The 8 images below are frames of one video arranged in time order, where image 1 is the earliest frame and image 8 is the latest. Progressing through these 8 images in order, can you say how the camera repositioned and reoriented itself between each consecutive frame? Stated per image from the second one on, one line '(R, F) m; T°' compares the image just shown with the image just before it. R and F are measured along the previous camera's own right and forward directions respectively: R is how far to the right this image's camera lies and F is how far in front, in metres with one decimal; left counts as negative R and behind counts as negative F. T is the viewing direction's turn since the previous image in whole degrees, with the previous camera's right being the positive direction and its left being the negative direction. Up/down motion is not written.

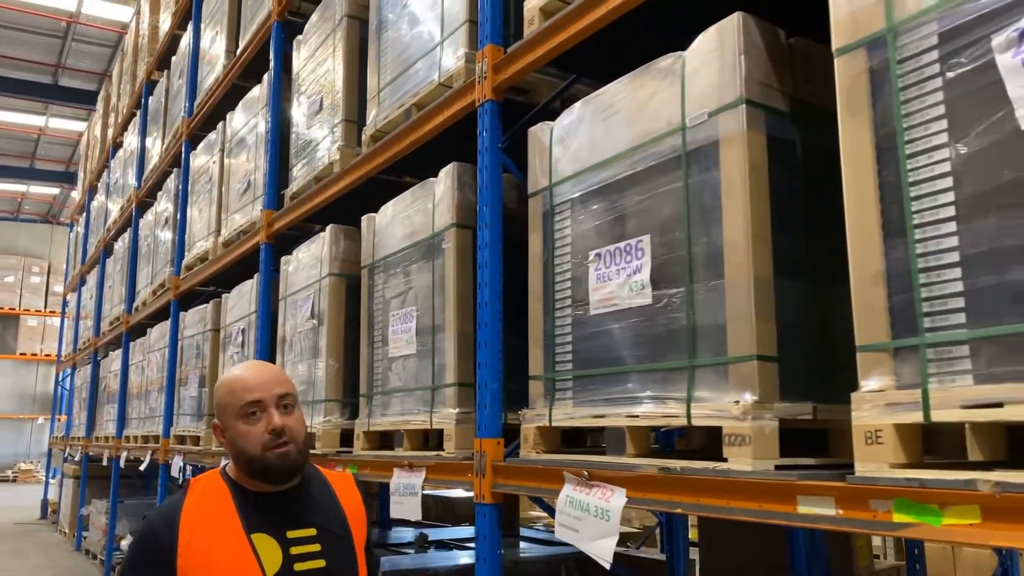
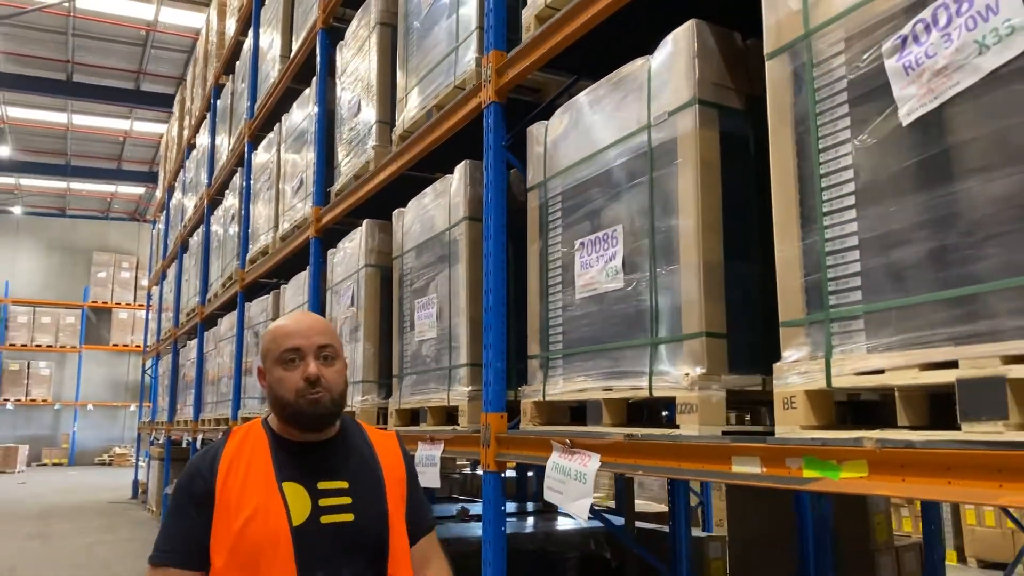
(+0.2, -0.2) m; -5°
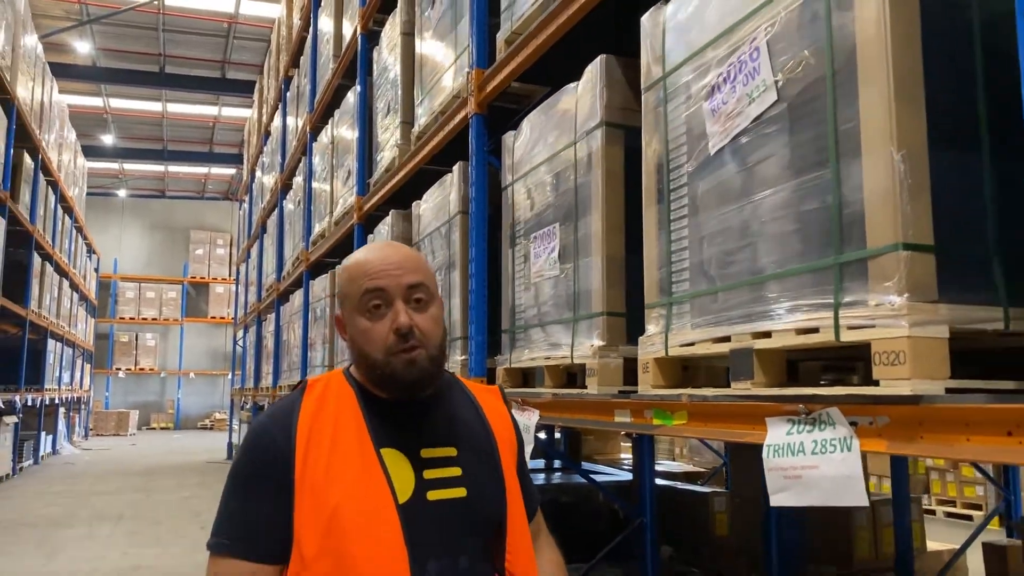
(+0.4, -0.5) m; -6°
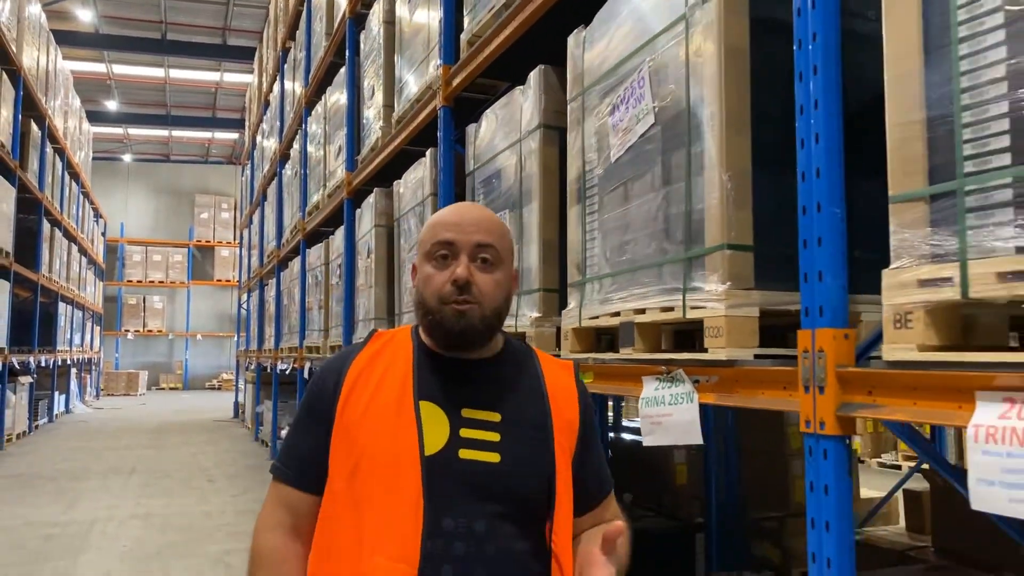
(+0.2, -0.4) m; 0°
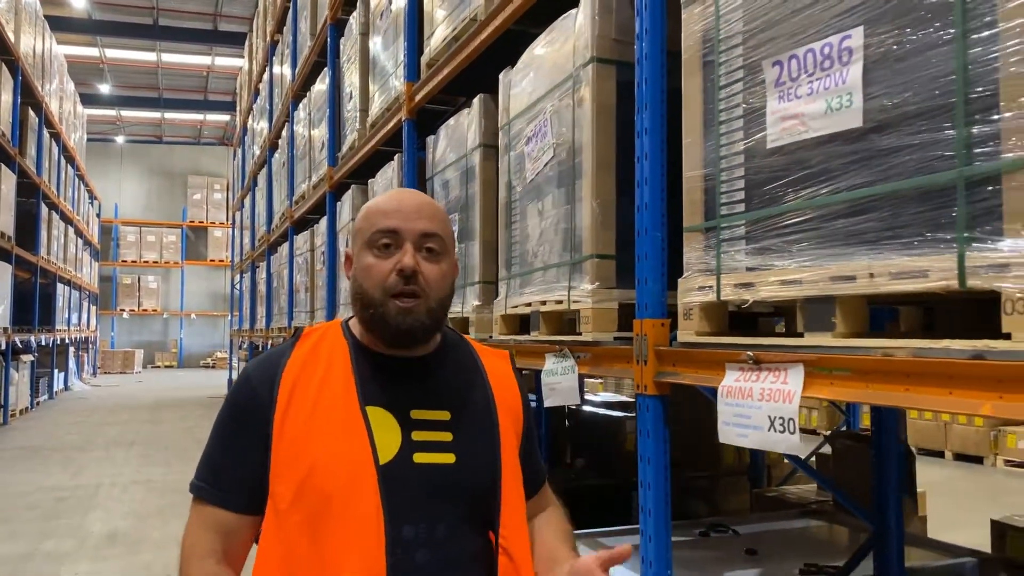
(+0.2, -0.6) m; 0°
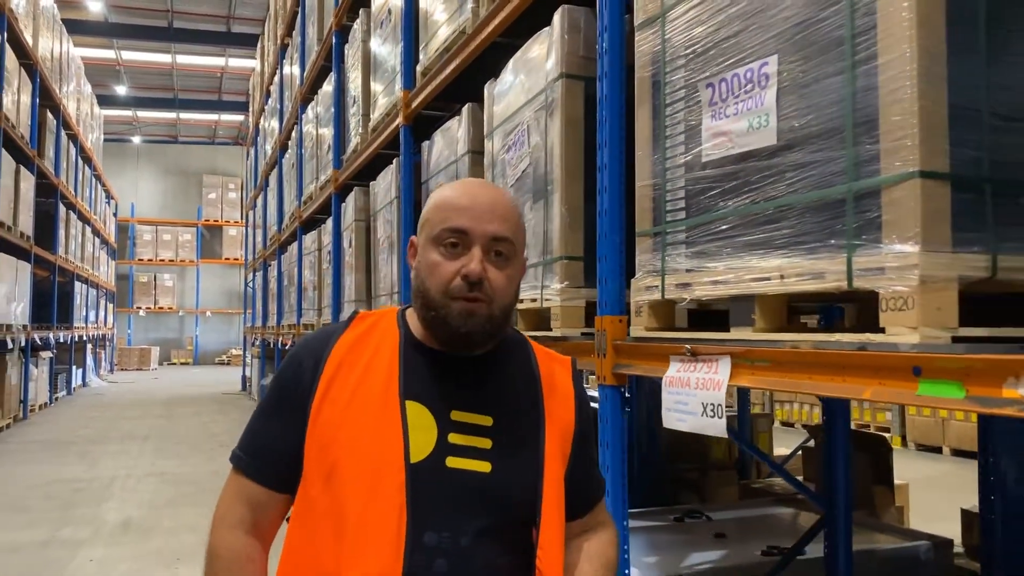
(+0.1, -0.2) m; -1°
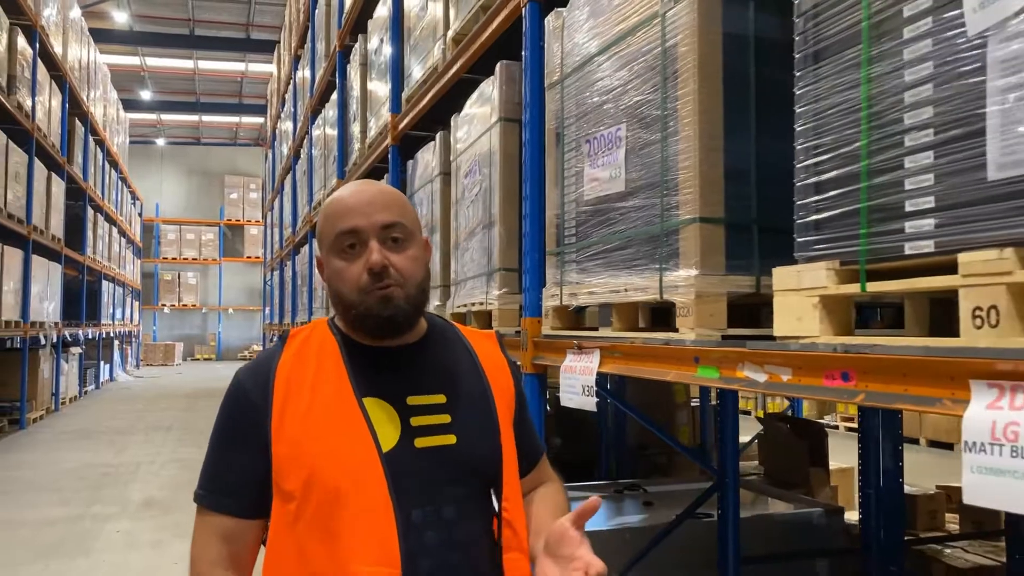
(+0.3, -0.6) m; -1°
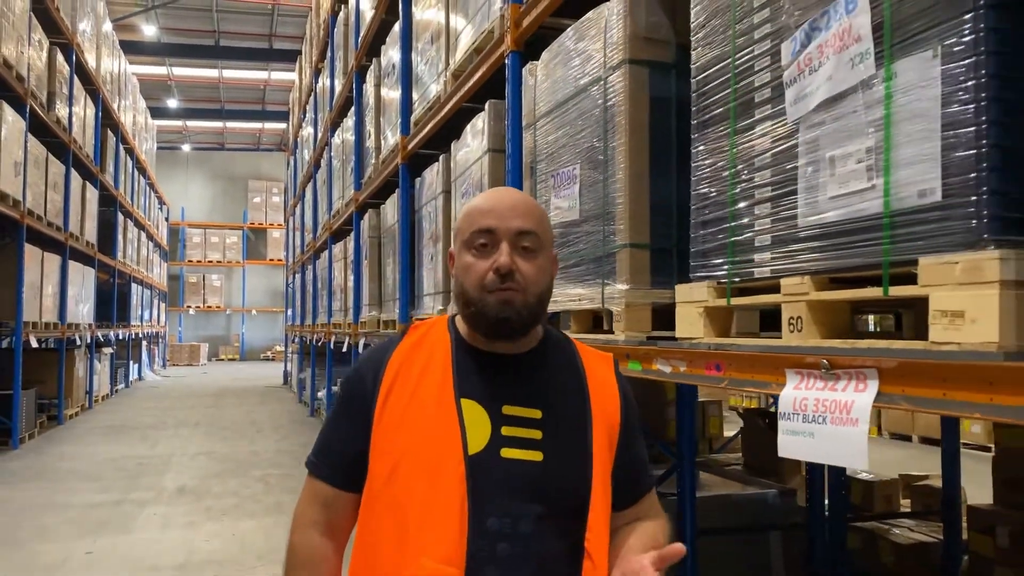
(+0.2, -0.5) m; -1°
